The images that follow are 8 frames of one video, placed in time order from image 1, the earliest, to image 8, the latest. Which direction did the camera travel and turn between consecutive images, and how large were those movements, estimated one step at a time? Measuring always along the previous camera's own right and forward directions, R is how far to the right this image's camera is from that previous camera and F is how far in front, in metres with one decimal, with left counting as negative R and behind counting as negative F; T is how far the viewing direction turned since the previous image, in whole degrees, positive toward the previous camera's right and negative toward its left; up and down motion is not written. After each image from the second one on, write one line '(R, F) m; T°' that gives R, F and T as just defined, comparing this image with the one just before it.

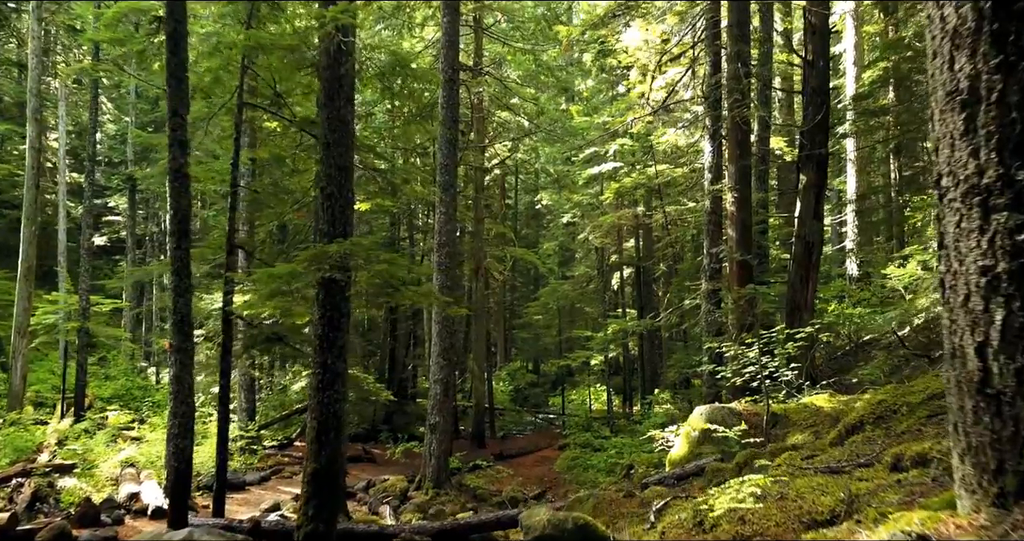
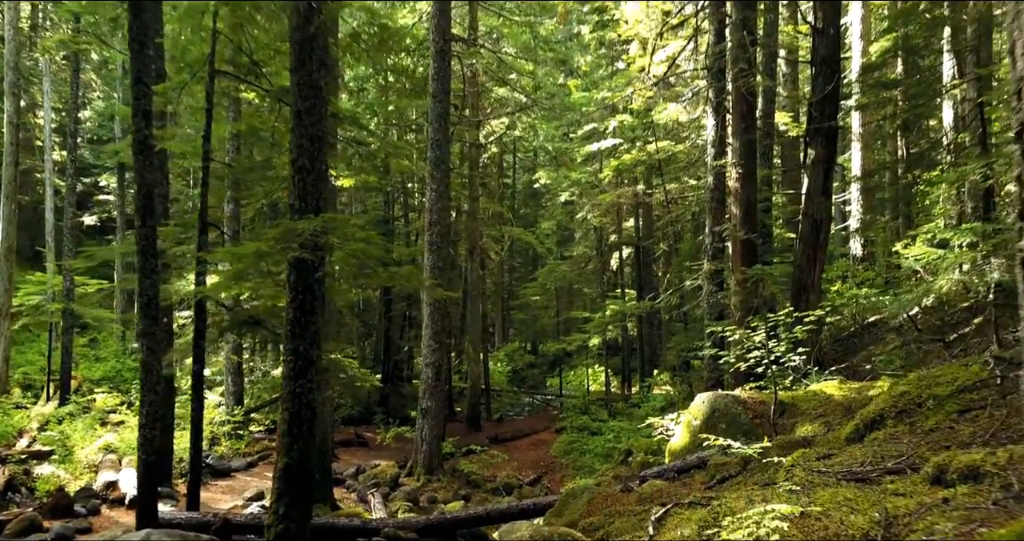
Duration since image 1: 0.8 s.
(+0.1, +0.5) m; 0°
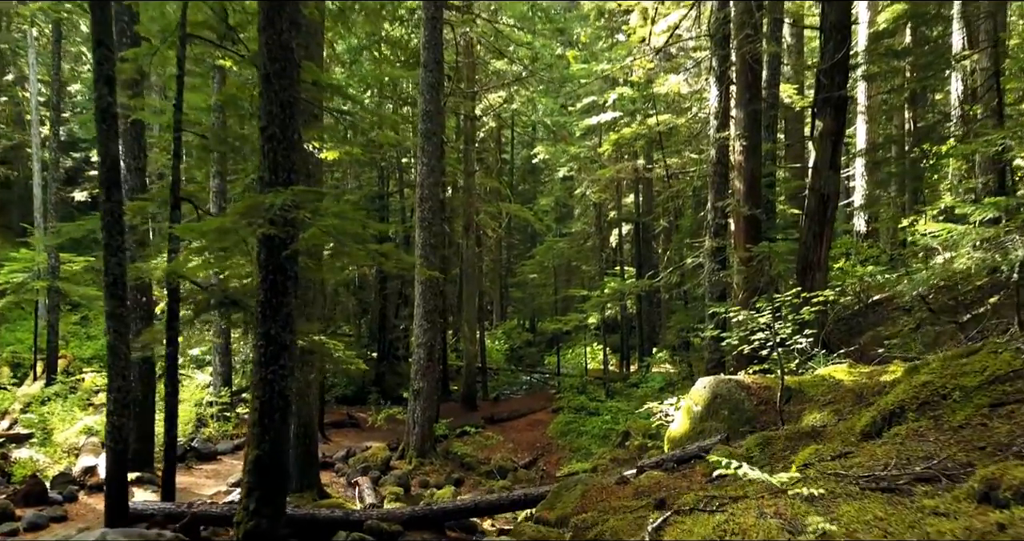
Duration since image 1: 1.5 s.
(+0.1, +0.4) m; 0°
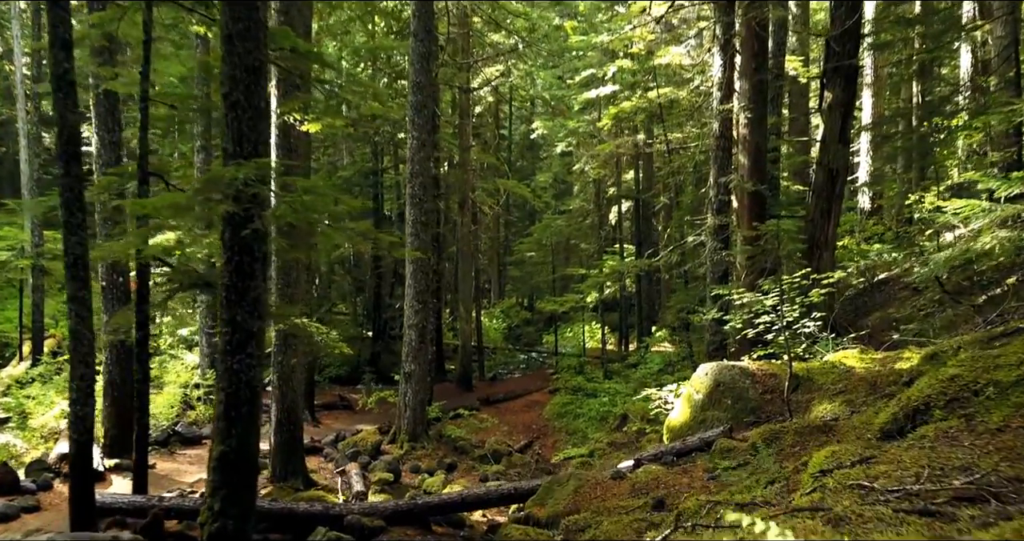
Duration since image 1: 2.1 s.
(+0.1, +0.4) m; 0°
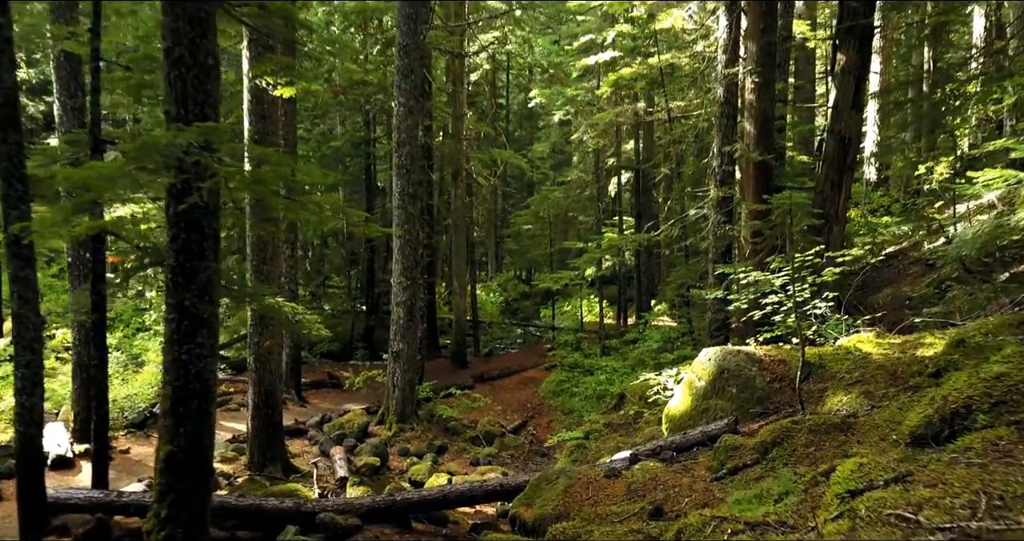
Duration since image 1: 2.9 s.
(+0.1, +0.5) m; 0°
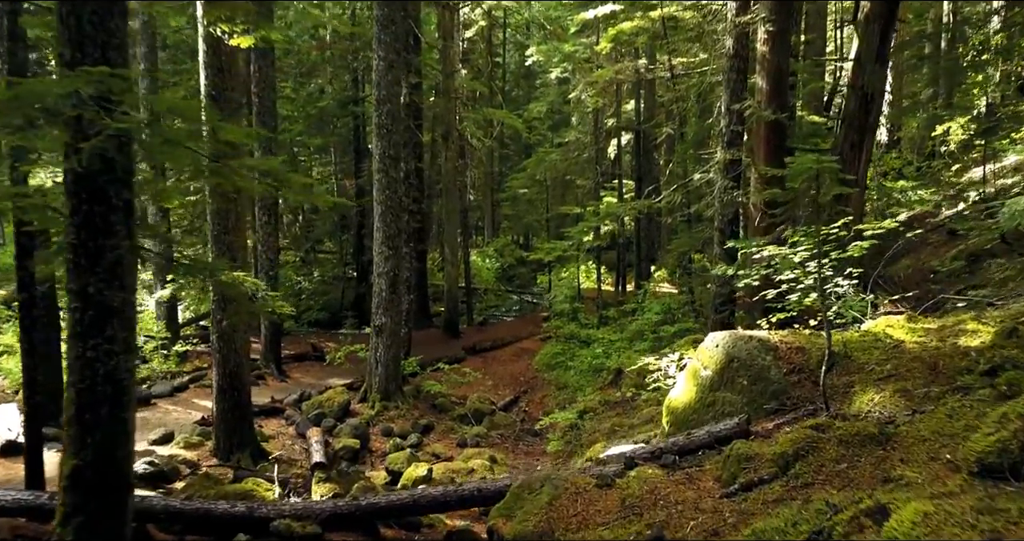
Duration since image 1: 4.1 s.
(+0.1, +0.8) m; 0°
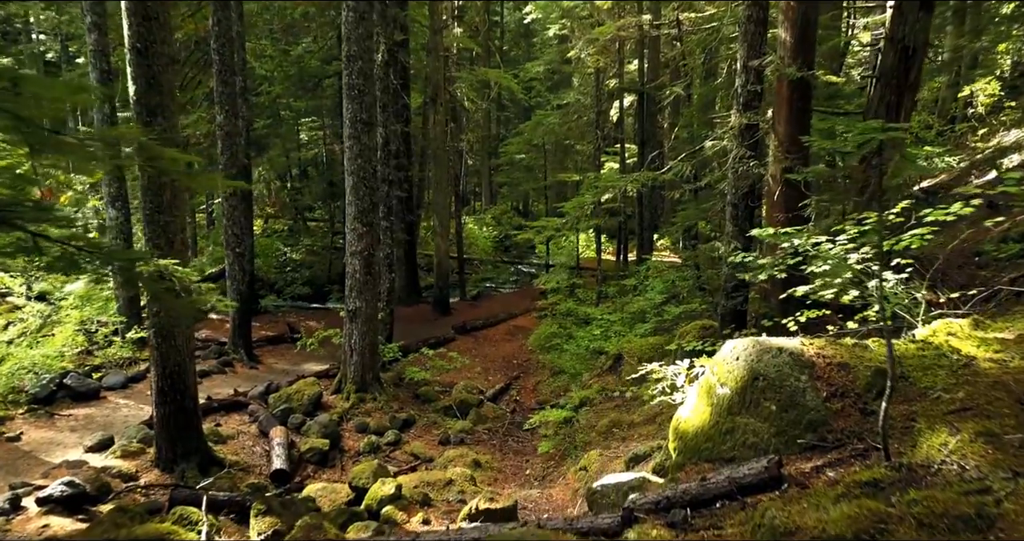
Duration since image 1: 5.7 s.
(+0.2, +1.1) m; 0°
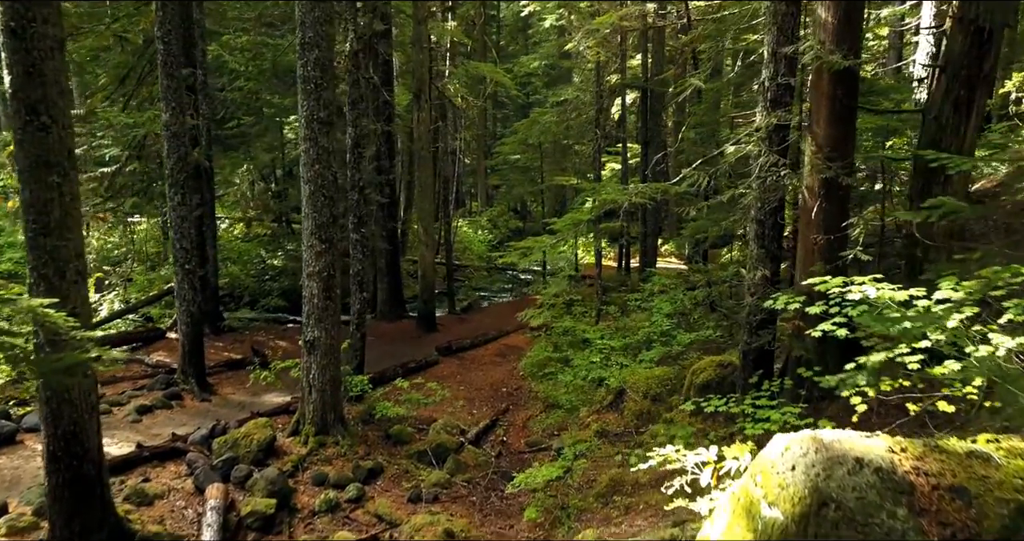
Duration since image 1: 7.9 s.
(+0.2, +1.3) m; 0°
